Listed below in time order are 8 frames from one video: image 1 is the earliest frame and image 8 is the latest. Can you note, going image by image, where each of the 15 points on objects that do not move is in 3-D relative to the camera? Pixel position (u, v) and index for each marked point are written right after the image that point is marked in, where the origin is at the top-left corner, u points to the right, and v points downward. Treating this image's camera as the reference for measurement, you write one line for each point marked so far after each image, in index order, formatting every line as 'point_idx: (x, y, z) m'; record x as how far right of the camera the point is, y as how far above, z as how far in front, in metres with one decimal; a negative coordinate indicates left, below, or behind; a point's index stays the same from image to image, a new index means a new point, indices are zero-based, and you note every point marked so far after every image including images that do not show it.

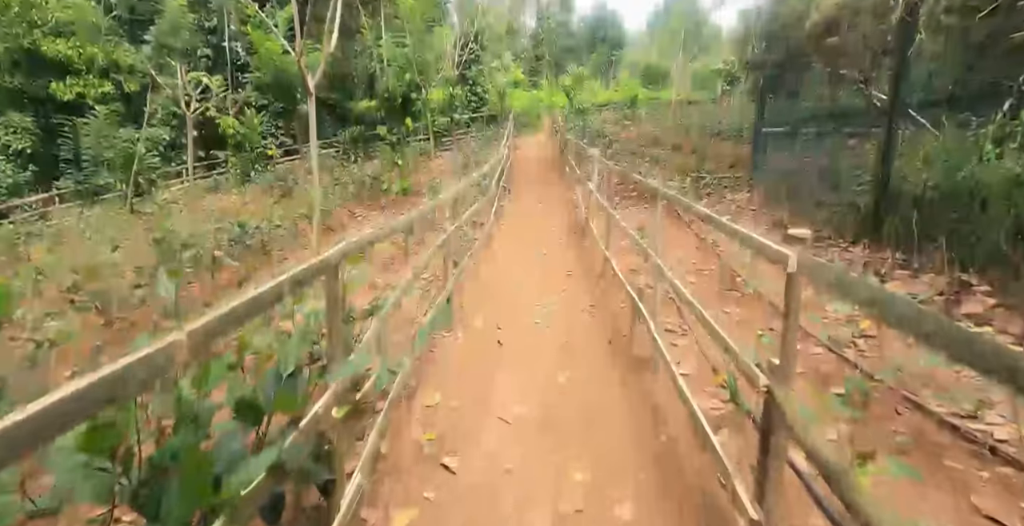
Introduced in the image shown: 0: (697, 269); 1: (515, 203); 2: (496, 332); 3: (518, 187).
0: (+1.9, -0.1, +6.1) m
1: (+0.1, +1.2, +11.8) m
2: (-0.1, -0.6, +5.1) m
3: (+0.1, +1.7, +13.4) m
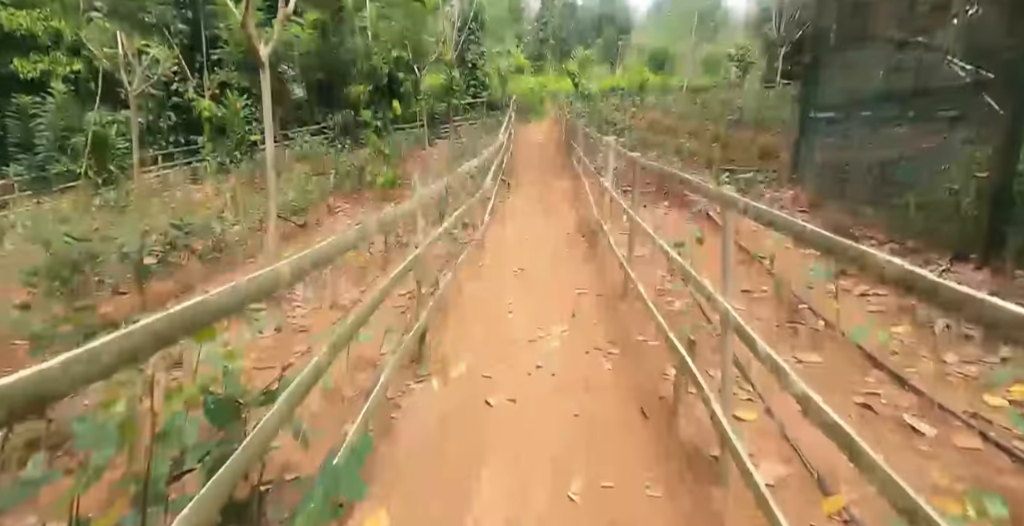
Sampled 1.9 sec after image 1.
0: (+1.9, -0.2, +4.8) m
1: (+0.1, +1.2, +10.4) m
2: (-0.2, -0.8, +3.7) m
3: (+0.1, +1.6, +12.1) m
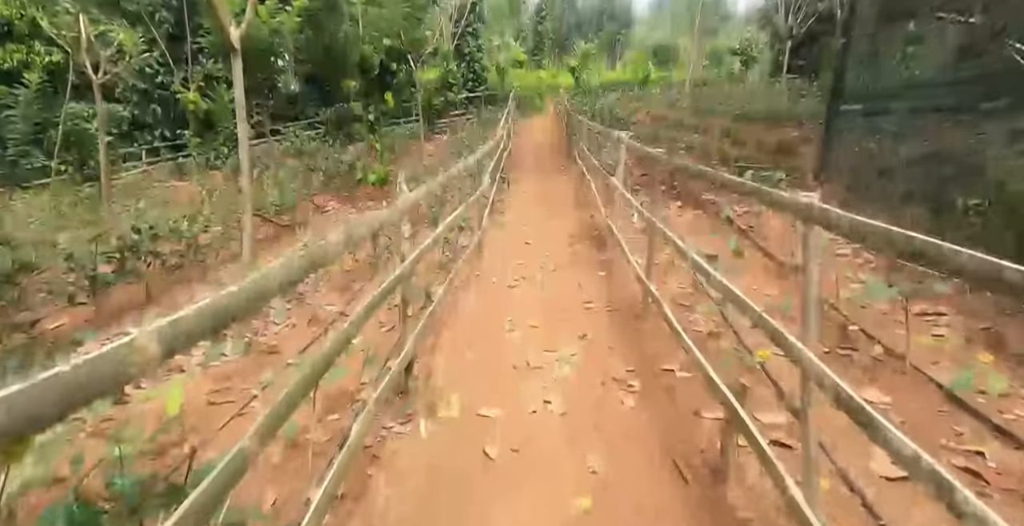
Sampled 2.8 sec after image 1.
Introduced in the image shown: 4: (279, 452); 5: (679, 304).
0: (+1.9, -0.3, +4.2) m
1: (+0.1, +1.1, +9.8) m
2: (-0.2, -0.9, +3.1) m
3: (+0.1, +1.6, +11.4) m
4: (-1.1, -0.9, +2.8) m
5: (+1.3, -0.3, +4.5) m
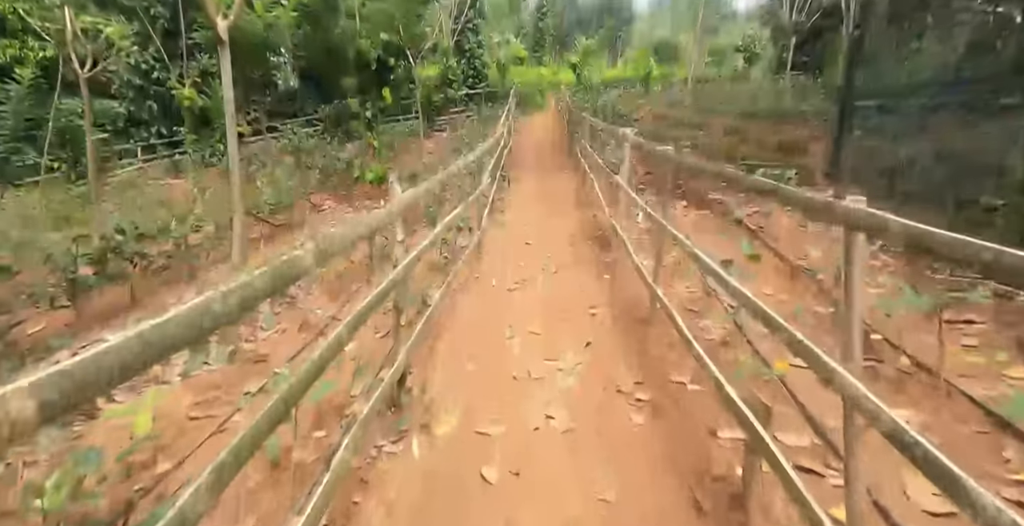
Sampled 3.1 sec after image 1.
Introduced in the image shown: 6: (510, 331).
0: (+1.9, -0.3, +4.0) m
1: (+0.1, +1.1, +9.6) m
2: (-0.2, -0.9, +2.9) m
3: (+0.1, +1.6, +11.2) m
4: (-1.1, -0.9, +2.6) m
5: (+1.3, -0.3, +4.3) m
6: (0.0, -0.5, +4.4) m
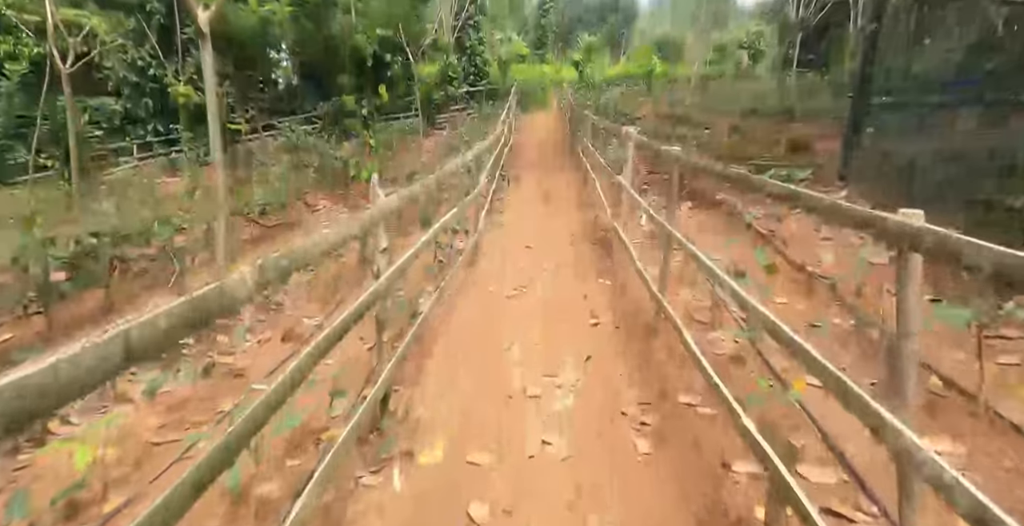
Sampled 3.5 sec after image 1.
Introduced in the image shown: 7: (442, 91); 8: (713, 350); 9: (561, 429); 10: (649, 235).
0: (+1.9, -0.4, +3.7) m
1: (+0.1, +1.1, +9.3) m
2: (-0.2, -0.9, +2.6) m
3: (+0.1, +1.6, +10.9) m
4: (-1.2, -1.0, +2.4) m
5: (+1.3, -0.4, +4.0) m
6: (0.0, -0.6, +4.1) m
7: (-2.4, +5.9, +19.9) m
8: (+1.2, -0.5, +3.6) m
9: (+0.3, -0.8, +3.0) m
10: (+1.5, +0.3, +6.3) m
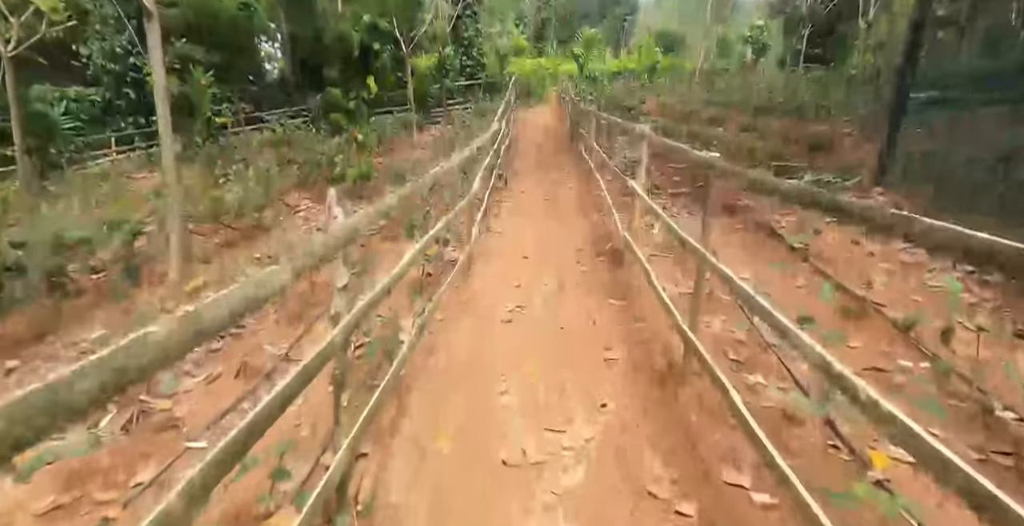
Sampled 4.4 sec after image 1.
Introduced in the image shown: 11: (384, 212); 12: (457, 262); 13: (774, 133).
0: (+1.9, -0.5, +3.0) m
1: (0.0, +1.0, +8.6) m
2: (-0.2, -1.1, +2.0) m
3: (+0.1, +1.5, +10.2) m
4: (-1.2, -1.1, +1.7) m
5: (+1.3, -0.5, +3.3) m
6: (-0.1, -0.7, +3.4) m
7: (-2.4, +5.9, +19.1) m
8: (+1.2, -0.7, +2.9) m
9: (+0.2, -1.0, +2.3) m
10: (+1.5, +0.1, +5.6) m
11: (-0.8, +0.3, +3.8) m
12: (-0.5, 0.0, +5.4) m
13: (+4.6, +2.3, +10.2) m
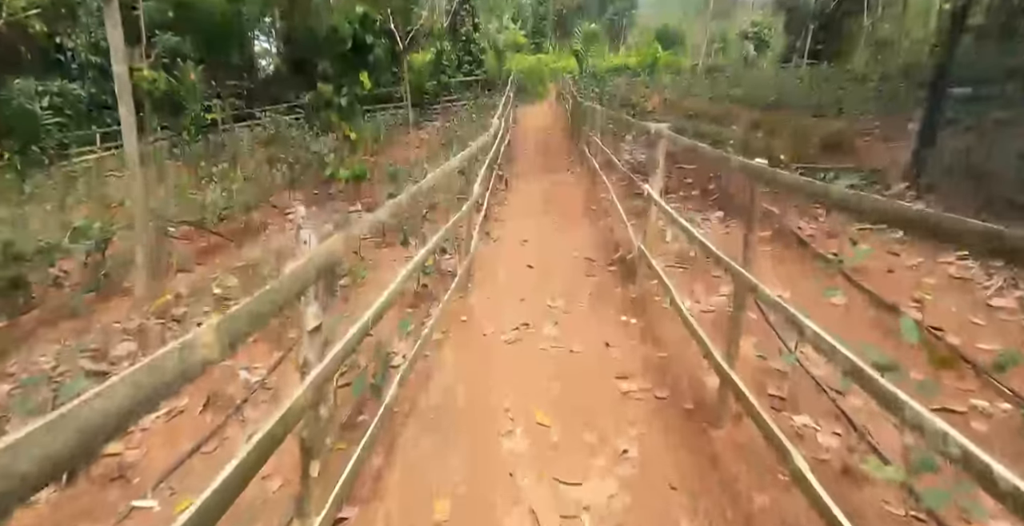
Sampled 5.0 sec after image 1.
0: (+1.9, -0.6, +2.6) m
1: (0.0, +0.9, +8.2) m
2: (-0.2, -1.2, +1.5) m
3: (+0.1, +1.4, +9.8) m
4: (-1.1, -1.3, +1.2) m
5: (+1.3, -0.7, +2.9) m
6: (0.0, -0.8, +3.0) m
7: (-2.5, +5.8, +18.7) m
8: (+1.3, -0.8, +2.5) m
9: (+0.3, -1.1, +1.8) m
10: (+1.5, +0.1, +5.2) m
11: (-0.8, +0.2, +3.4) m
12: (-0.5, -0.1, +5.0) m
13: (+4.6, +2.2, +9.7) m
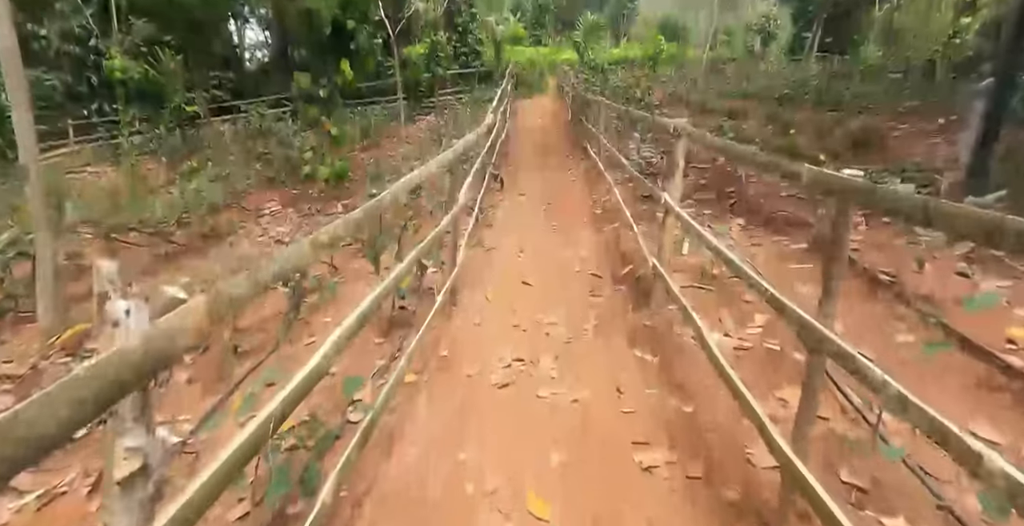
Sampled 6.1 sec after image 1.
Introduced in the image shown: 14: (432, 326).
0: (+1.9, -0.8, +1.8) m
1: (0.0, +0.8, +7.4) m
2: (-0.2, -1.4, +0.8) m
3: (0.0, +1.3, +9.0) m
4: (-1.2, -1.4, +0.5) m
5: (+1.2, -0.8, +2.2) m
6: (-0.1, -1.0, +2.2) m
7: (-2.5, +5.8, +17.9) m
8: (+1.2, -1.0, +1.7) m
9: (+0.2, -1.3, +1.1) m
10: (+1.4, -0.1, +4.4) m
11: (-0.9, +0.1, +2.6) m
12: (-0.5, -0.2, +4.2) m
13: (+4.5, +2.1, +9.0) m
14: (-0.5, -0.4, +3.9) m
